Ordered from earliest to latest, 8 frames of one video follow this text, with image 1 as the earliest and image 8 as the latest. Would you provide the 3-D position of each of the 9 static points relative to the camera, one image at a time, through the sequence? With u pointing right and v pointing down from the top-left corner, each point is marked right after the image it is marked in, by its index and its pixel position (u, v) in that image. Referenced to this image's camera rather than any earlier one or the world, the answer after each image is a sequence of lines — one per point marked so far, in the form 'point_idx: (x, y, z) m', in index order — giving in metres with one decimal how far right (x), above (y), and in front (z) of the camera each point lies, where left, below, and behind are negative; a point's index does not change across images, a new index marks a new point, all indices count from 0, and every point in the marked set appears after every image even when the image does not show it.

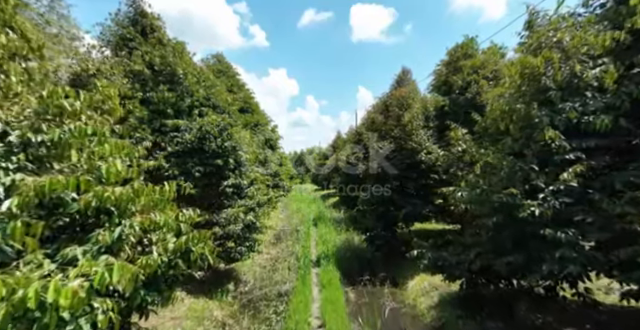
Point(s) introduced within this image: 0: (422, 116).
0: (+2.4, +1.2, +7.8) m
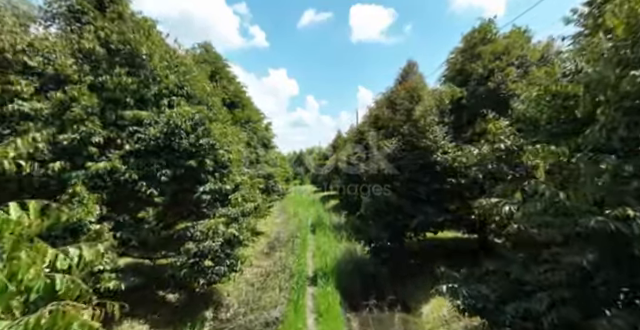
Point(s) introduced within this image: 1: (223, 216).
0: (+2.4, +1.1, +6.8) m
1: (-1.6, -0.8, +5.4) m
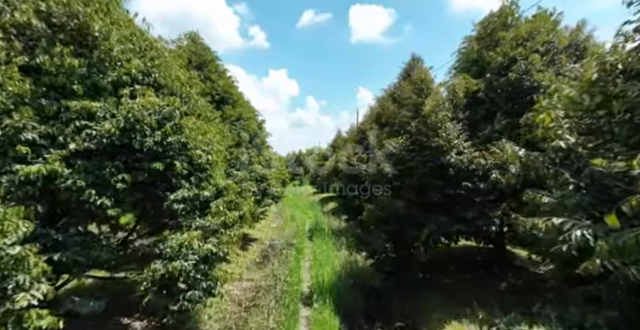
0: (+2.3, +1.1, +6.0) m
1: (-1.6, -0.9, +4.5) m
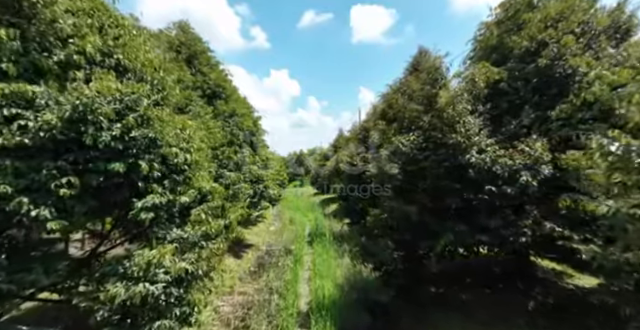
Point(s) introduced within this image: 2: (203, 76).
0: (+2.3, +1.1, +5.2) m
1: (-1.6, -0.9, +3.8) m
2: (-3.1, +2.4, +8.9) m
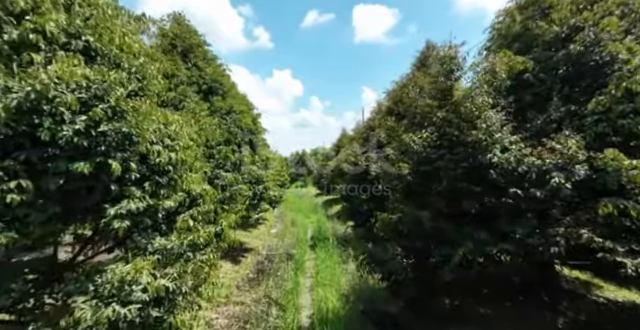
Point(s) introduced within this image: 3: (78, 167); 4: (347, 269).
0: (+2.3, +1.1, +4.7) m
1: (-1.6, -0.9, +3.3) m
2: (-3.1, +2.4, +8.4) m
3: (-1.9, 0.0, +2.6) m
4: (+0.6, -2.5, +8.1) m
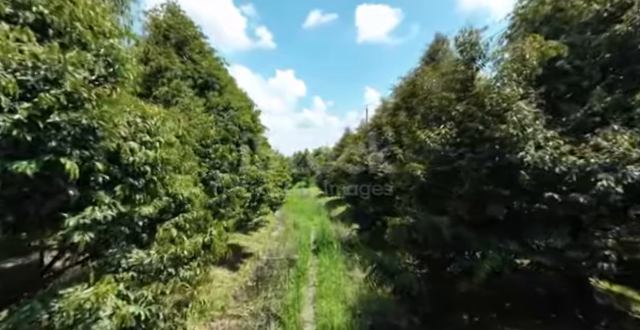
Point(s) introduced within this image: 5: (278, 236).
0: (+2.4, +1.1, +4.1) m
1: (-1.6, -0.9, +2.7) m
2: (-3.0, +2.4, +7.9) m
3: (-1.8, 0.0, +2.0) m
4: (+0.7, -2.5, +7.5) m
5: (-1.5, -2.6, +12.3) m
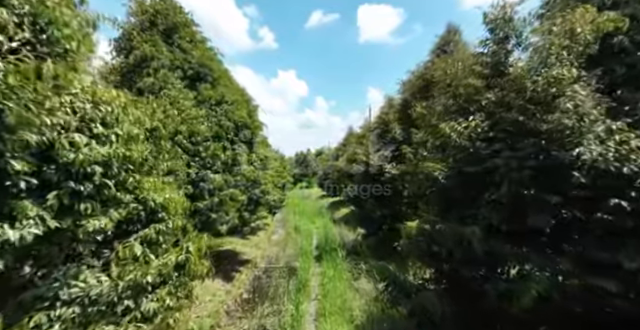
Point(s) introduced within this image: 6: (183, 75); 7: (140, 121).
0: (+2.4, +1.1, +3.3) m
1: (-1.5, -0.9, +2.0) m
2: (-2.9, +2.4, +7.2) m
3: (-1.8, 0.0, +1.3) m
4: (+0.8, -2.5, +6.7) m
5: (-1.4, -2.6, +11.6) m
6: (-2.9, +1.9, +7.1) m
7: (-1.6, +0.4, +3.0) m
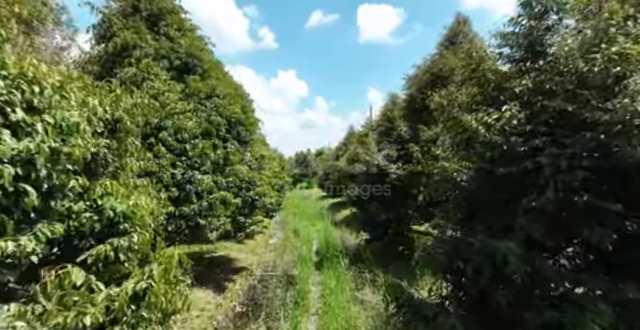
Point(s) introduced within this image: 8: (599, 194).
0: (+2.4, +1.1, +2.6) m
1: (-1.5, -0.9, +1.3) m
2: (-2.9, +2.4, +6.5) m
3: (-1.8, 0.0, +0.6) m
4: (+0.8, -2.5, +6.1) m
5: (-1.4, -2.6, +10.9) m
6: (-2.9, +1.9, +6.4) m
7: (-1.6, +0.4, +2.3) m
8: (+2.1, -0.2, +2.6) m
